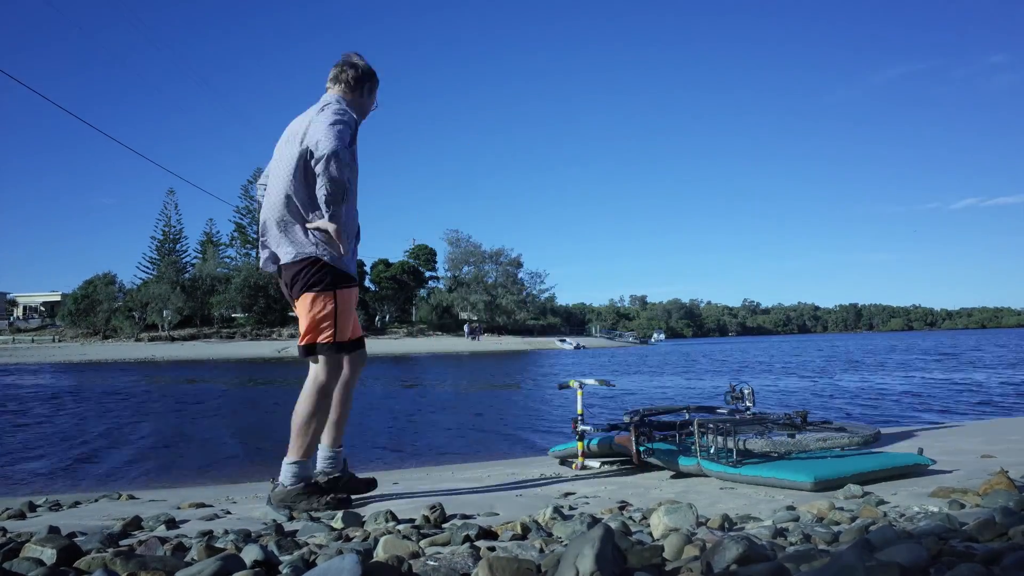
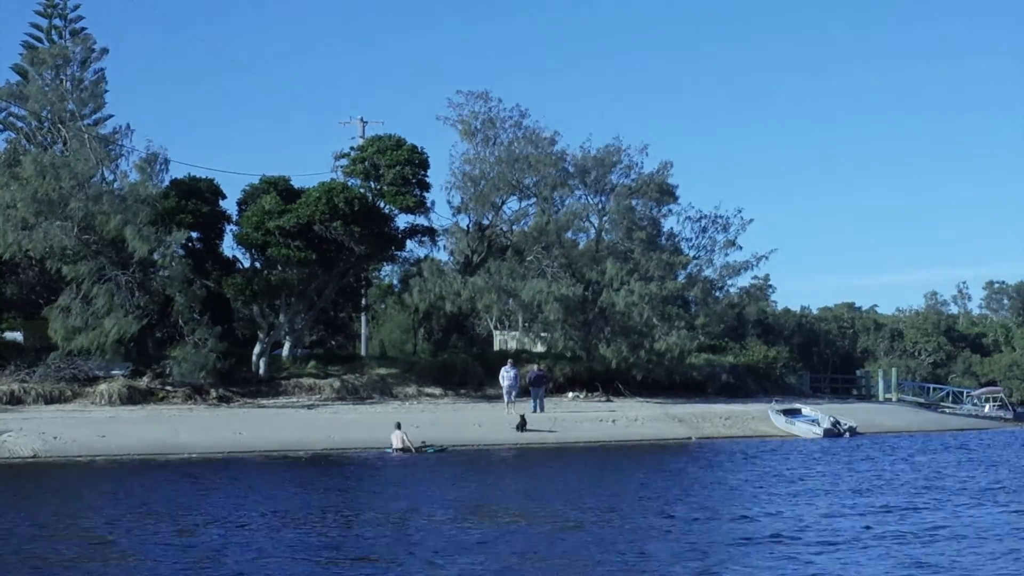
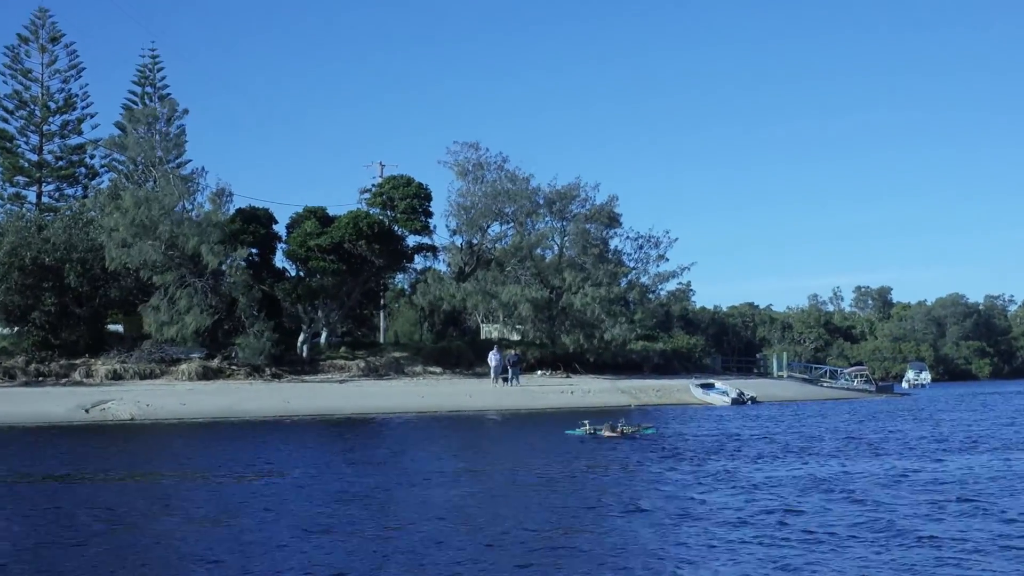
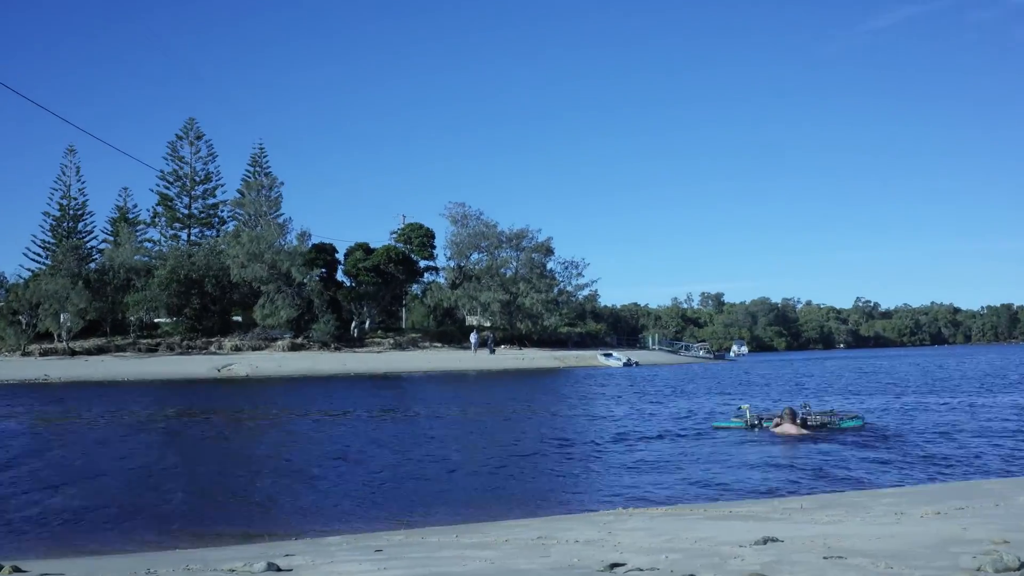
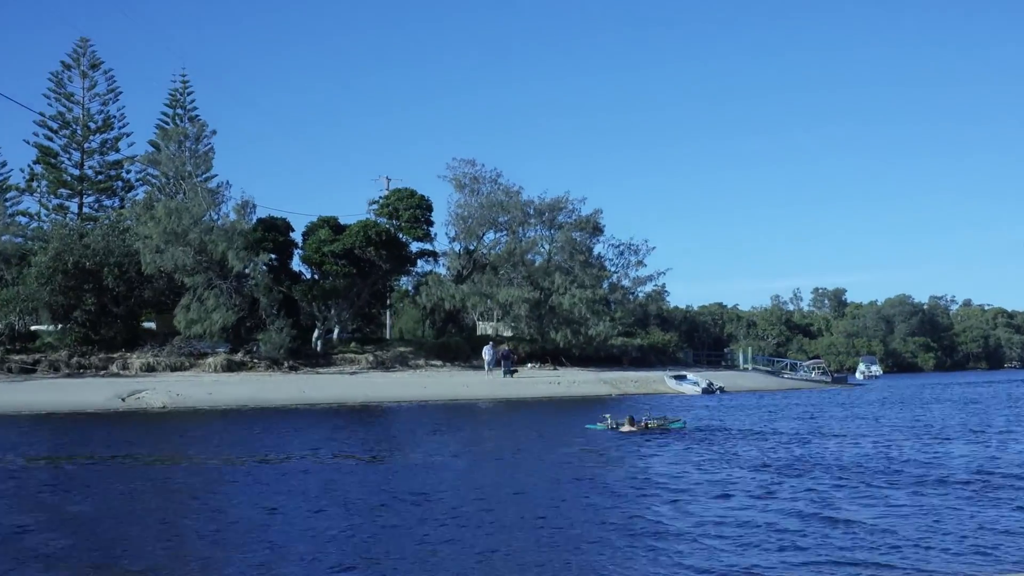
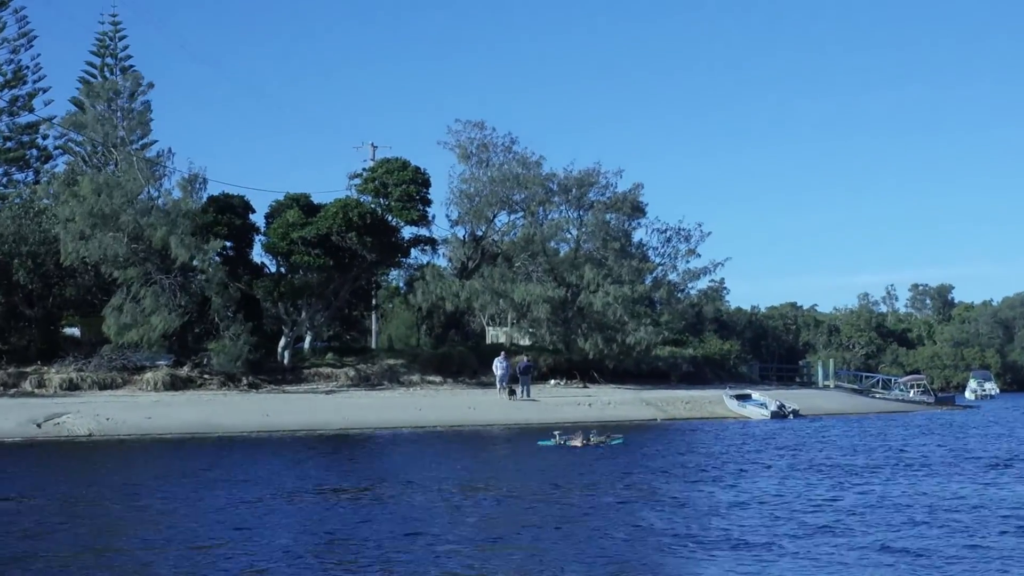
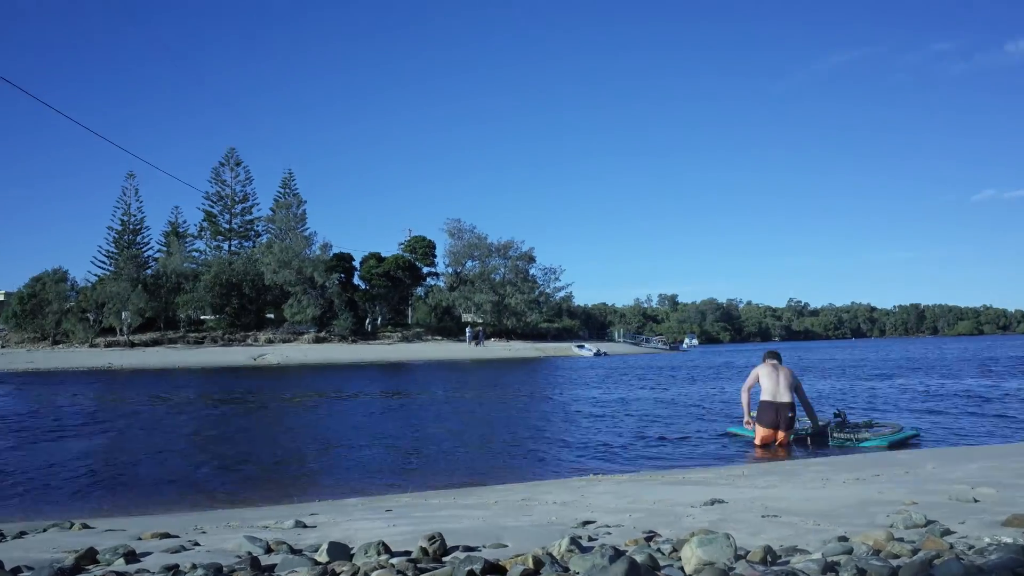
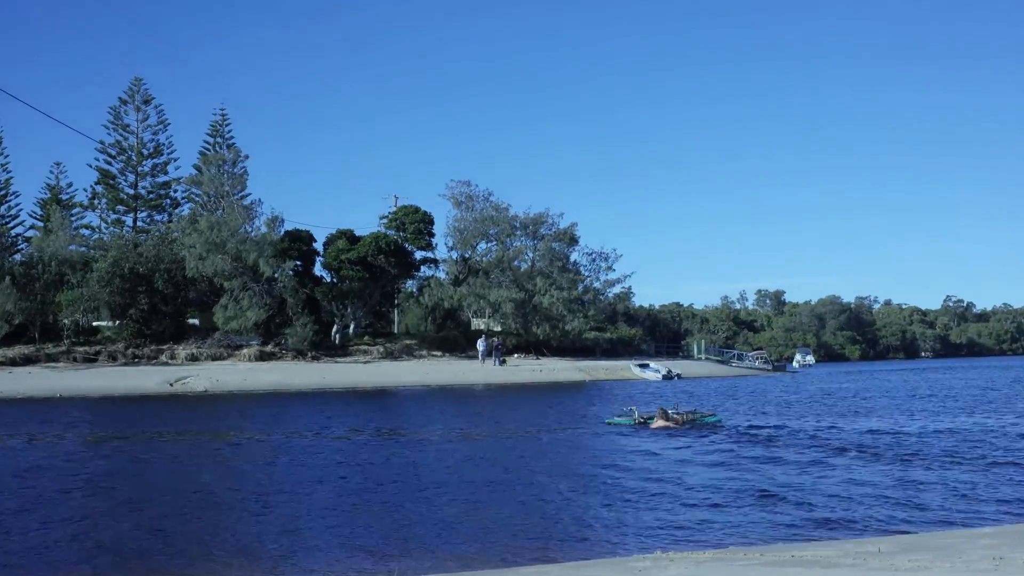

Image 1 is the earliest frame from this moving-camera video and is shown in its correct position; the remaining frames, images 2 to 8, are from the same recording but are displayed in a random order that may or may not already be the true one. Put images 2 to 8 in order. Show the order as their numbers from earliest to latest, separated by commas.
7, 4, 8, 5, 3, 6, 2
